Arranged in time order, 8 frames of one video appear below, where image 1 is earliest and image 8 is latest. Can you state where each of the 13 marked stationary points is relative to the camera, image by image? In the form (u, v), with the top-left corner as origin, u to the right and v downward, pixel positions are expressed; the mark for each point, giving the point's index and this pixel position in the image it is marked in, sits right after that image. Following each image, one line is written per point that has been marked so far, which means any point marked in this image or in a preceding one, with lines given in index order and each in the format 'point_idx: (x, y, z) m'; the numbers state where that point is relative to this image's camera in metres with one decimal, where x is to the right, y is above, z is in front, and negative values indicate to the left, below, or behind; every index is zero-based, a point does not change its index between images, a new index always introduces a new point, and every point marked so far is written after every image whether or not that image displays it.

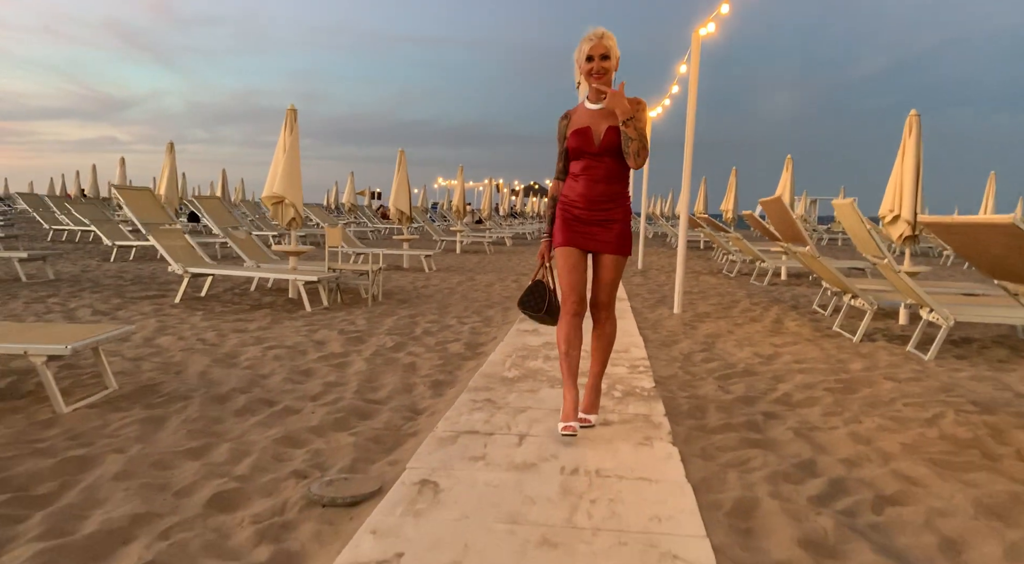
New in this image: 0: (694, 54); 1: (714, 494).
0: (+1.8, +2.3, +7.0) m
1: (+0.7, -0.7, +2.3) m
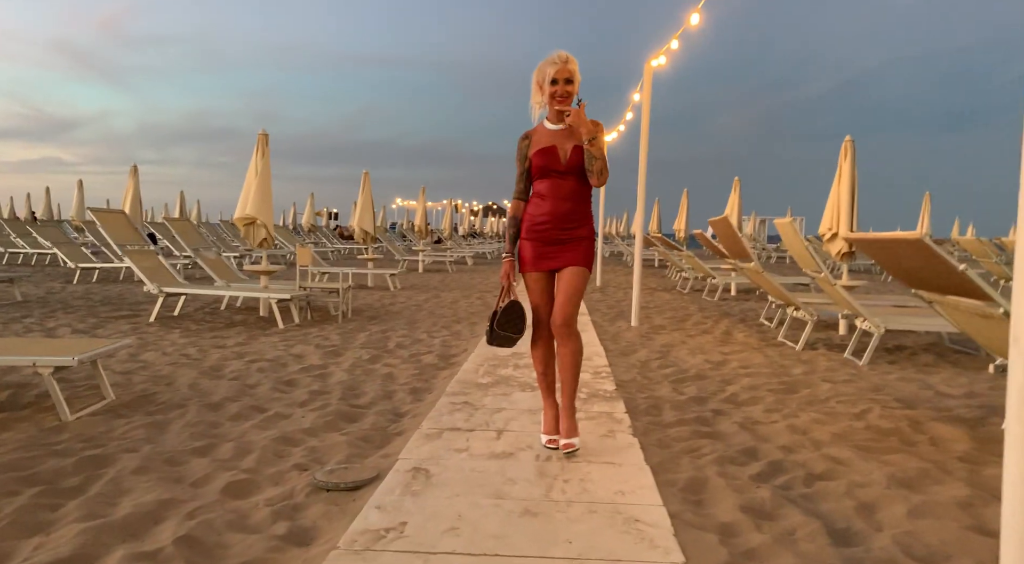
0: (+1.4, +2.1, +7.4) m
1: (+0.6, -0.7, +2.6) m
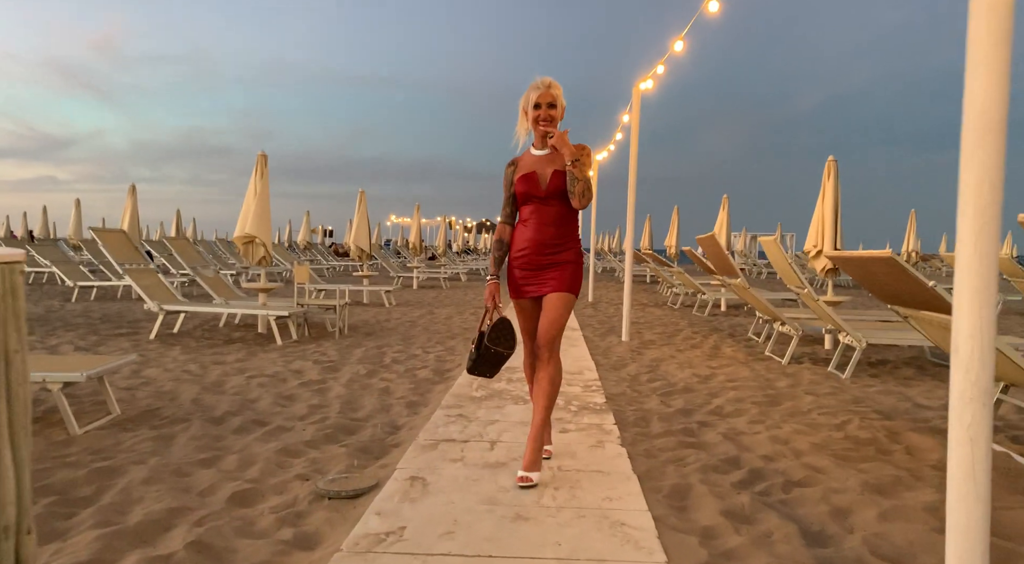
0: (+1.4, +2.0, +7.7) m
1: (+0.6, -0.8, +2.7) m
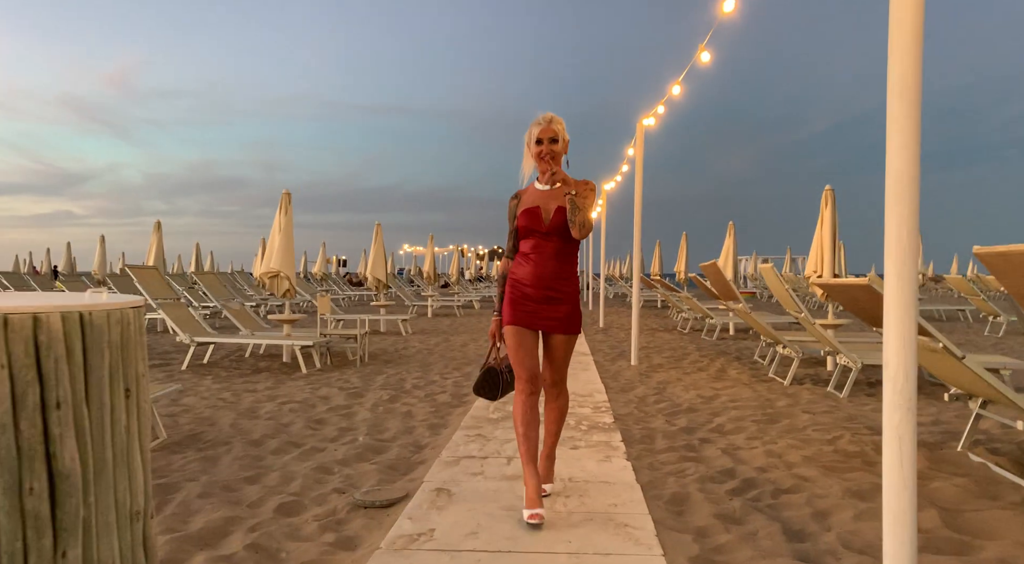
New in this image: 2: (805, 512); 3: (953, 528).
0: (+1.5, +1.7, +8.0) m
1: (+0.6, -0.9, +3.0) m
2: (+1.2, -0.9, +2.8) m
3: (+1.7, -0.9, +2.6) m
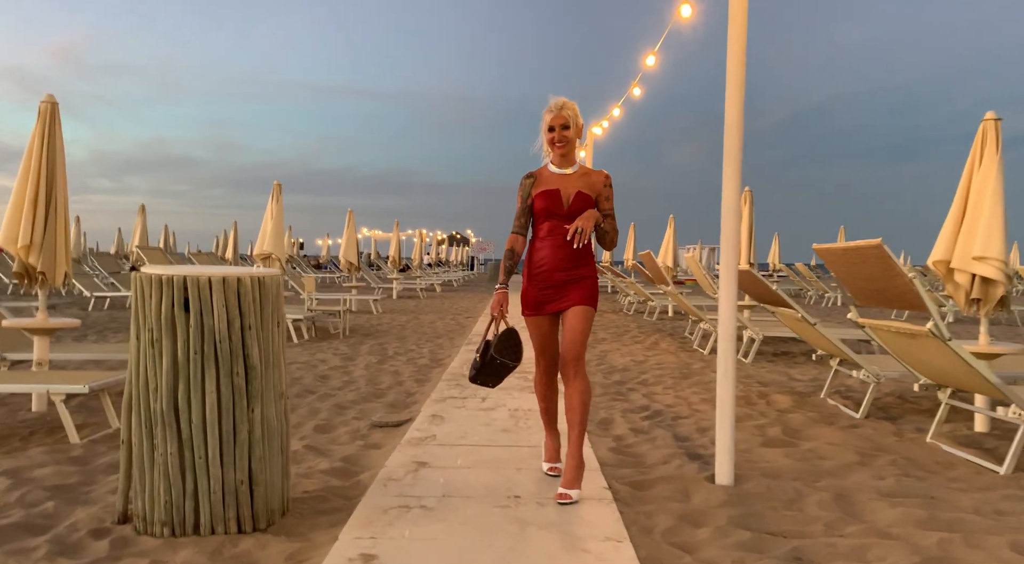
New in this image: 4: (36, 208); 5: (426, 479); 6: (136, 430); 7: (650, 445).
0: (+1.0, +1.8, +9.2) m
1: (+0.5, -0.8, +4.2) m
2: (+1.0, -0.8, +4.0) m
3: (+1.6, -0.9, +3.9) m
4: (-2.9, +0.5, +4.2) m
5: (-0.4, -0.8, +2.9) m
6: (-1.3, -0.5, +2.3) m
7: (+0.7, -0.8, +3.5) m
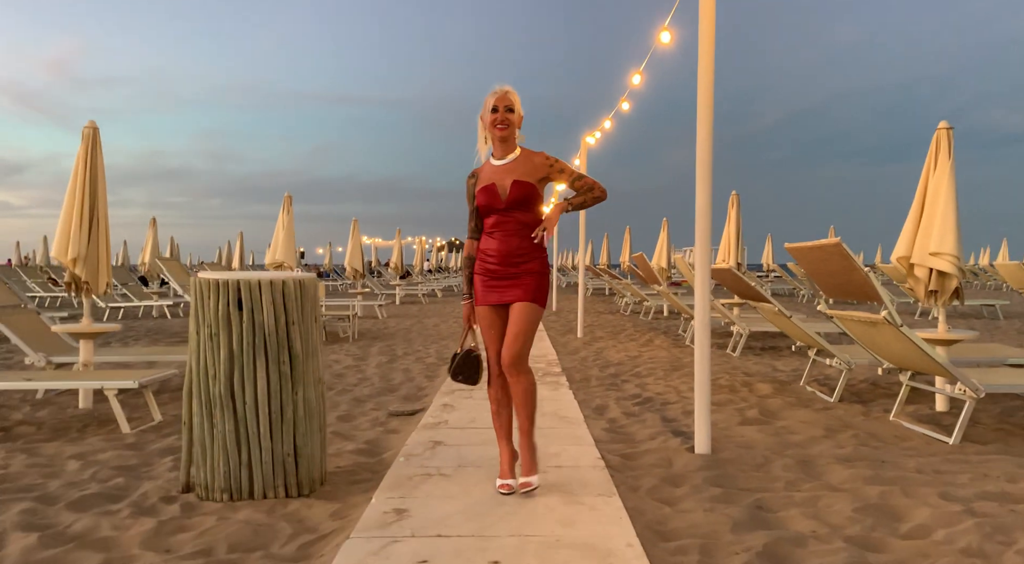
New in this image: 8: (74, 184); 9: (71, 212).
0: (+1.0, +1.8, +9.6) m
1: (+0.5, -0.8, +4.6) m
2: (+1.1, -0.8, +4.4) m
3: (+1.6, -0.8, +4.3) m
4: (-2.9, +0.4, +4.6) m
5: (-0.3, -0.8, +3.3) m
6: (-1.3, -0.5, +2.8) m
7: (+0.7, -0.8, +3.9) m
8: (-3.0, +0.7, +4.7) m
9: (-3.0, +0.5, +4.6) m
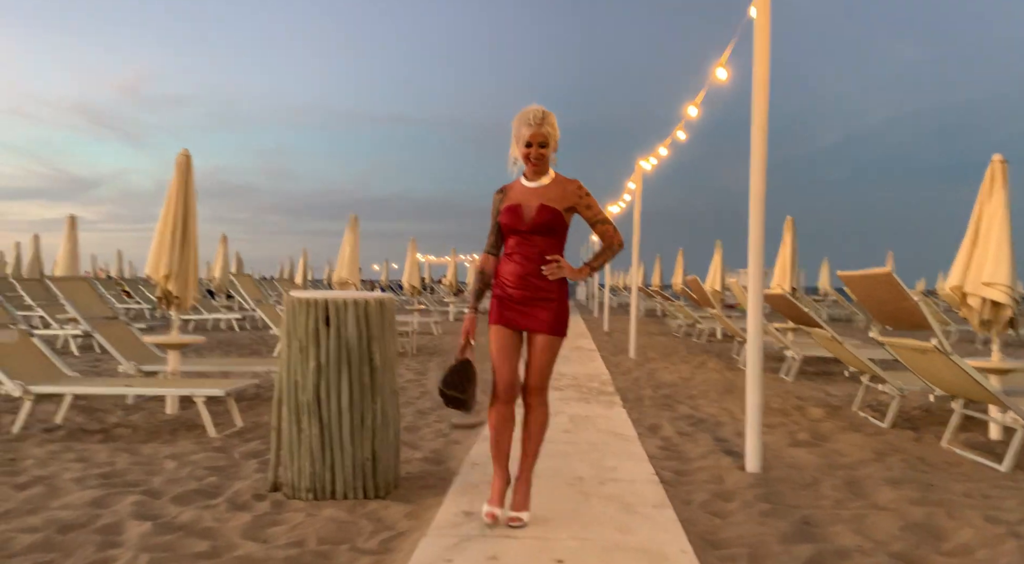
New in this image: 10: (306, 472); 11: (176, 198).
0: (+1.8, +1.5, +9.8) m
1: (+0.9, -1.0, +4.8) m
2: (+1.4, -1.0, +4.5) m
3: (+1.9, -1.0, +4.4) m
4: (-2.5, +0.3, +5.1) m
5: (0.0, -0.9, +3.5) m
6: (-1.0, -0.6, +3.1) m
7: (+1.1, -1.0, +4.1) m
8: (-2.6, +0.6, +5.1) m
9: (-2.6, +0.4, +5.1) m
10: (-0.9, -0.8, +3.0) m
11: (-2.5, +0.6, +5.1) m
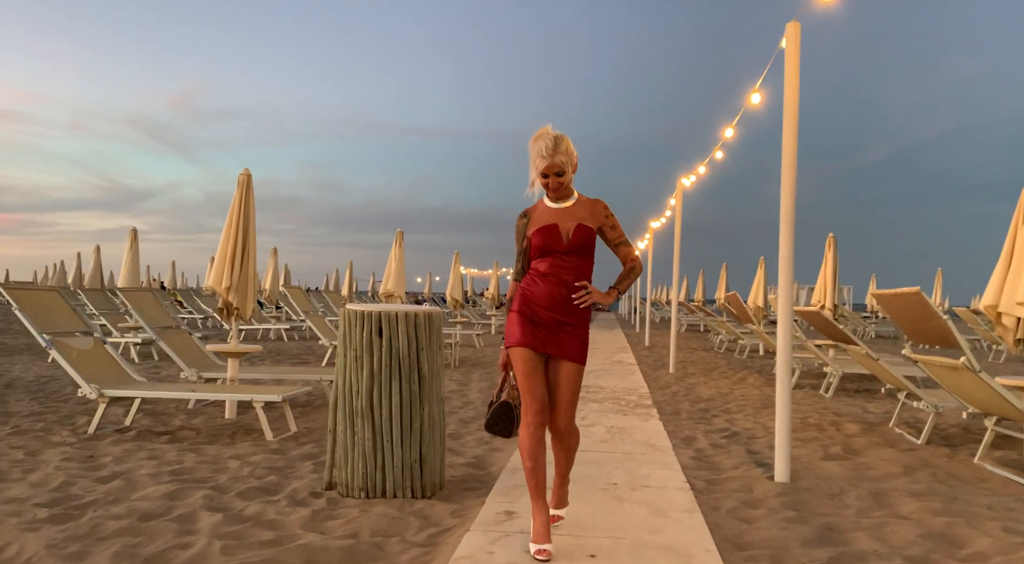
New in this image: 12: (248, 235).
0: (+2.4, +1.3, +9.9) m
1: (+1.2, -1.1, +4.9) m
2: (+1.7, -1.1, +4.6) m
3: (+2.2, -1.1, +4.4) m
4: (-2.2, +0.2, +5.4) m
5: (+0.2, -1.0, +3.7) m
6: (-0.8, -0.7, +3.3) m
7: (+1.3, -1.1, +4.2) m
8: (-2.2, +0.5, +5.5) m
9: (-2.3, +0.3, +5.5) m
10: (-0.7, -0.9, +3.3) m
11: (-2.2, +0.5, +5.5) m
12: (-2.1, +0.4, +5.5) m
